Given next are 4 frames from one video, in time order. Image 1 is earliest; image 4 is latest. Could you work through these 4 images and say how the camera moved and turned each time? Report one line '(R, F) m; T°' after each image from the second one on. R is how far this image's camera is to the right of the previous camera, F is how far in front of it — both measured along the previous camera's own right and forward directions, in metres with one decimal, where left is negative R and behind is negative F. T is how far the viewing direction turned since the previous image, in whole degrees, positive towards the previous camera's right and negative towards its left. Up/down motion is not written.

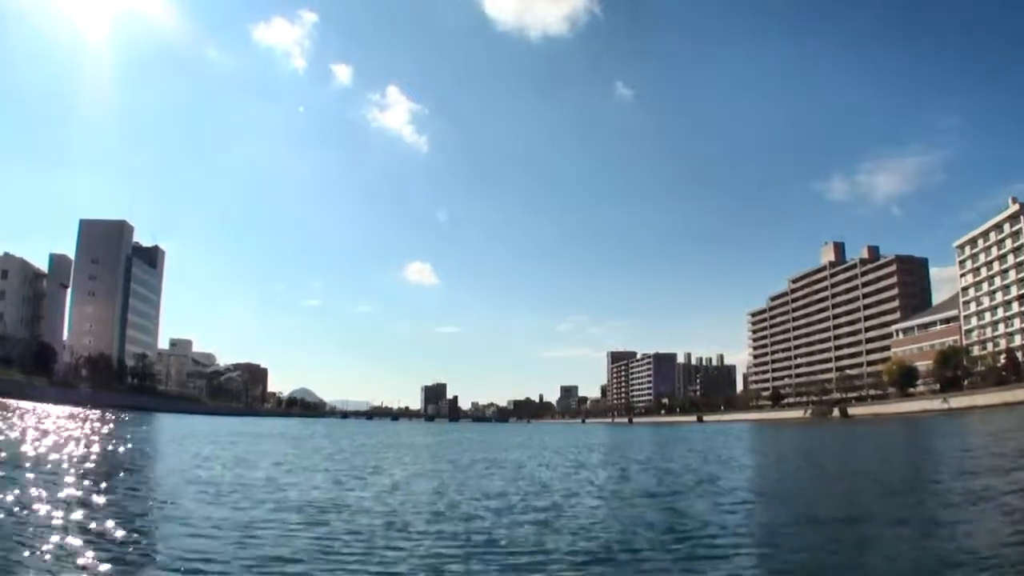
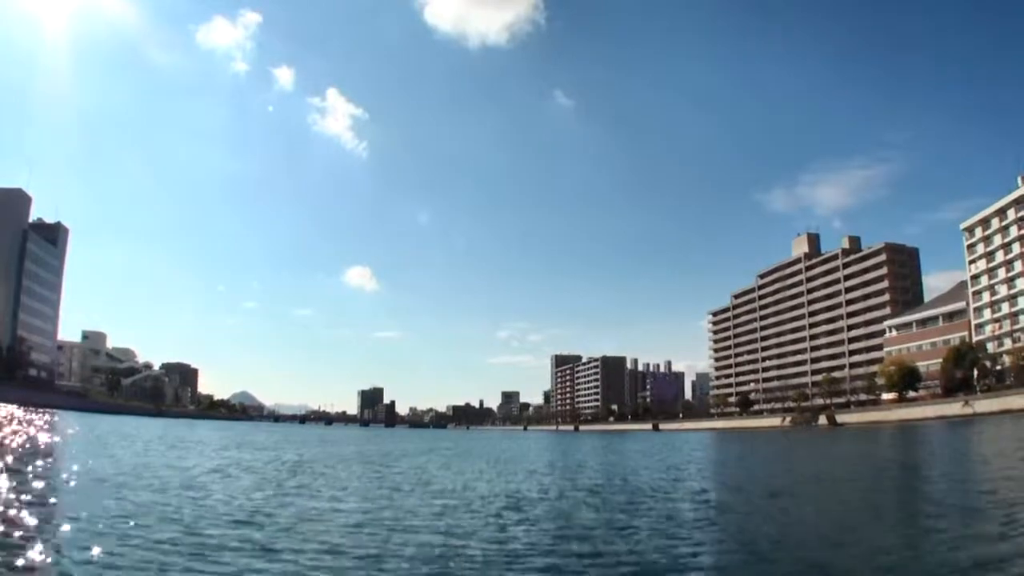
(-2.5, +11.1) m; +4°
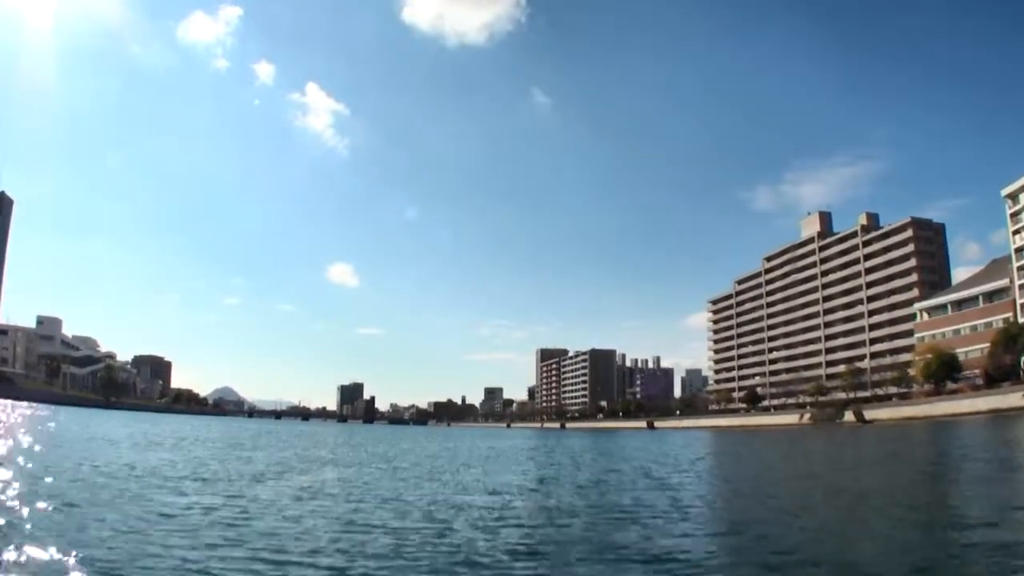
(-1.8, +9.4) m; +1°
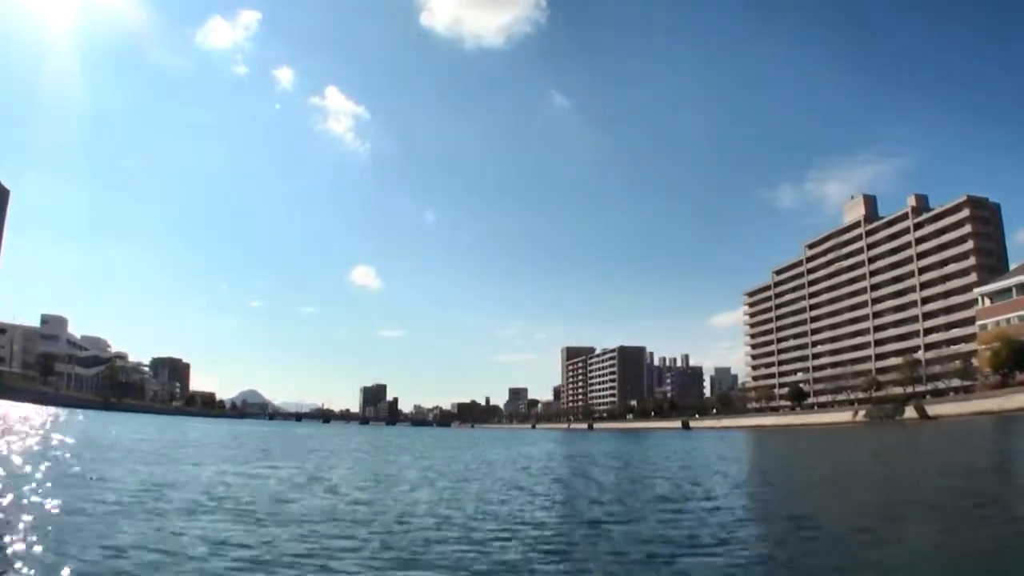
(-0.6, +7.1) m; -2°
